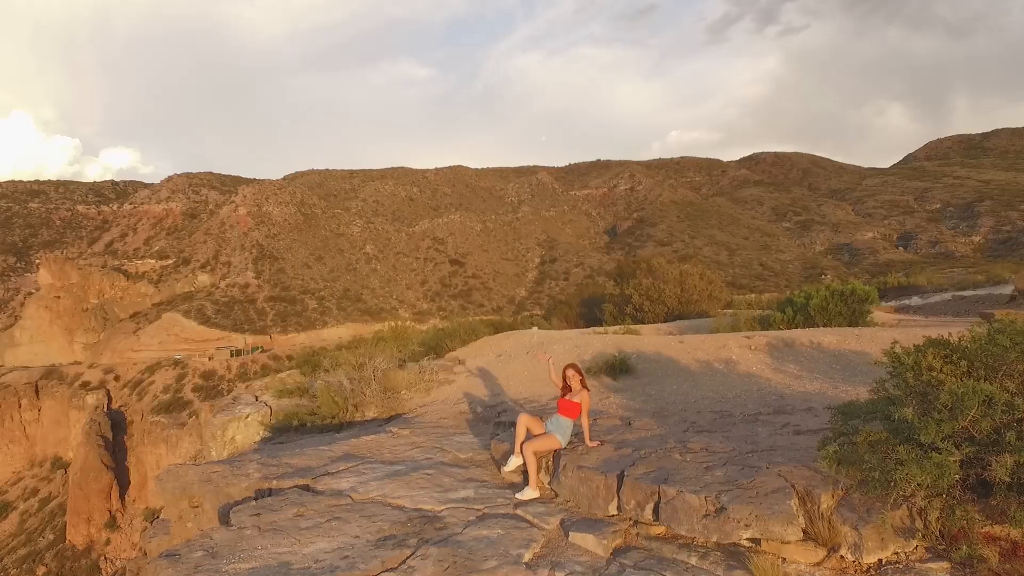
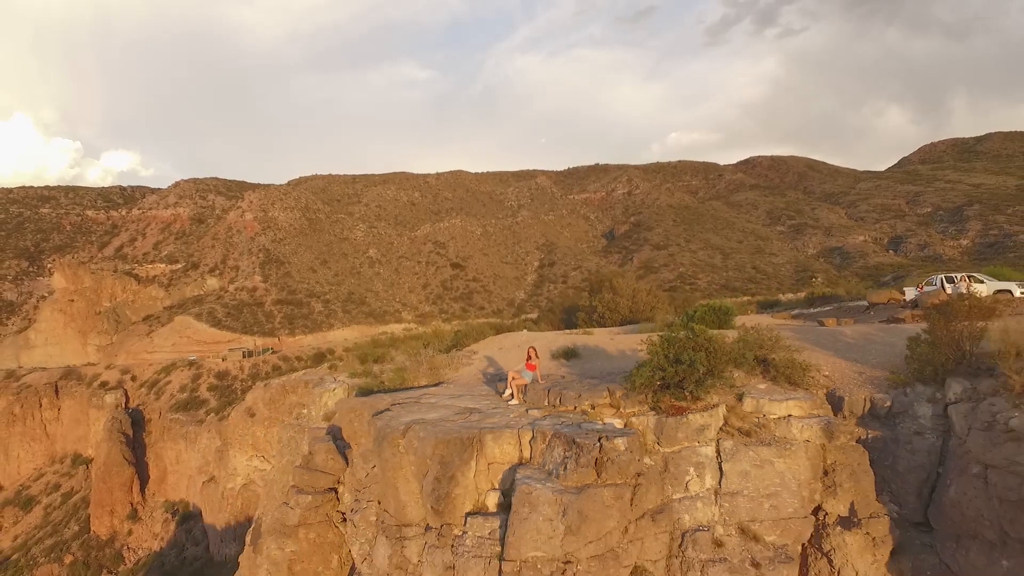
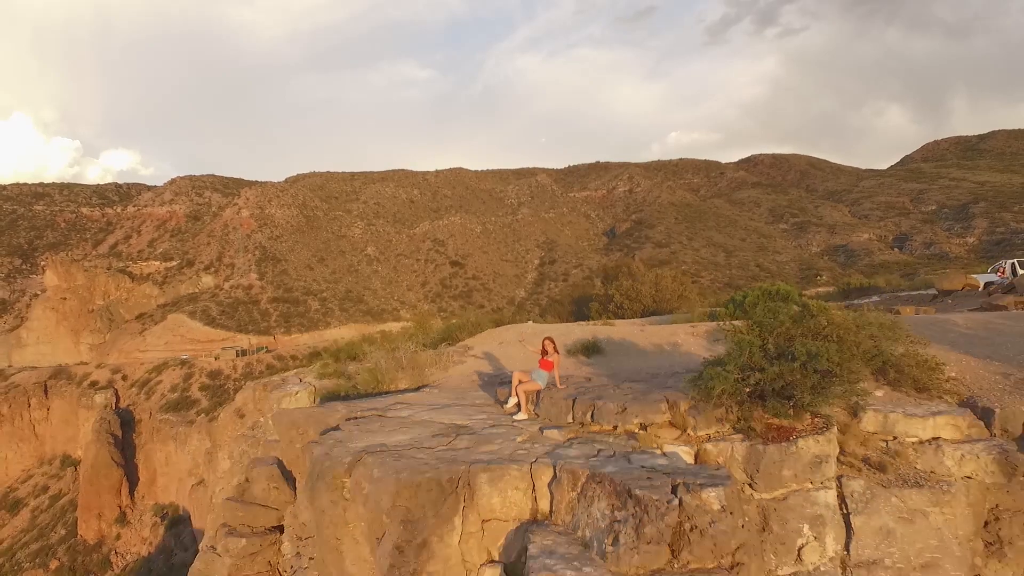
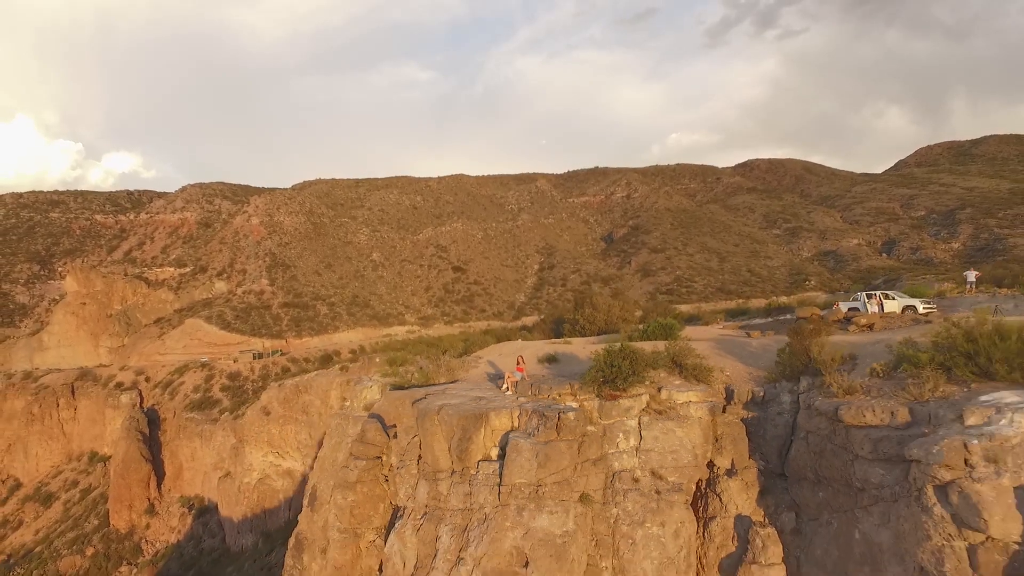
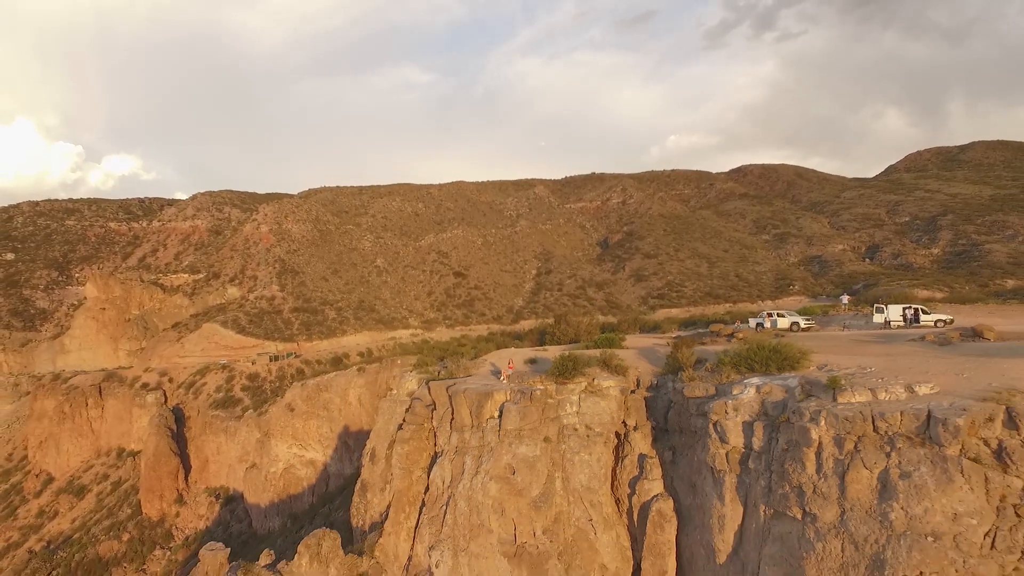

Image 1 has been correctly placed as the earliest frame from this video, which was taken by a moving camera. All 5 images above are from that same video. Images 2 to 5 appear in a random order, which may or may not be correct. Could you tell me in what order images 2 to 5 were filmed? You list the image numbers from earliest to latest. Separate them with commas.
3, 2, 4, 5
